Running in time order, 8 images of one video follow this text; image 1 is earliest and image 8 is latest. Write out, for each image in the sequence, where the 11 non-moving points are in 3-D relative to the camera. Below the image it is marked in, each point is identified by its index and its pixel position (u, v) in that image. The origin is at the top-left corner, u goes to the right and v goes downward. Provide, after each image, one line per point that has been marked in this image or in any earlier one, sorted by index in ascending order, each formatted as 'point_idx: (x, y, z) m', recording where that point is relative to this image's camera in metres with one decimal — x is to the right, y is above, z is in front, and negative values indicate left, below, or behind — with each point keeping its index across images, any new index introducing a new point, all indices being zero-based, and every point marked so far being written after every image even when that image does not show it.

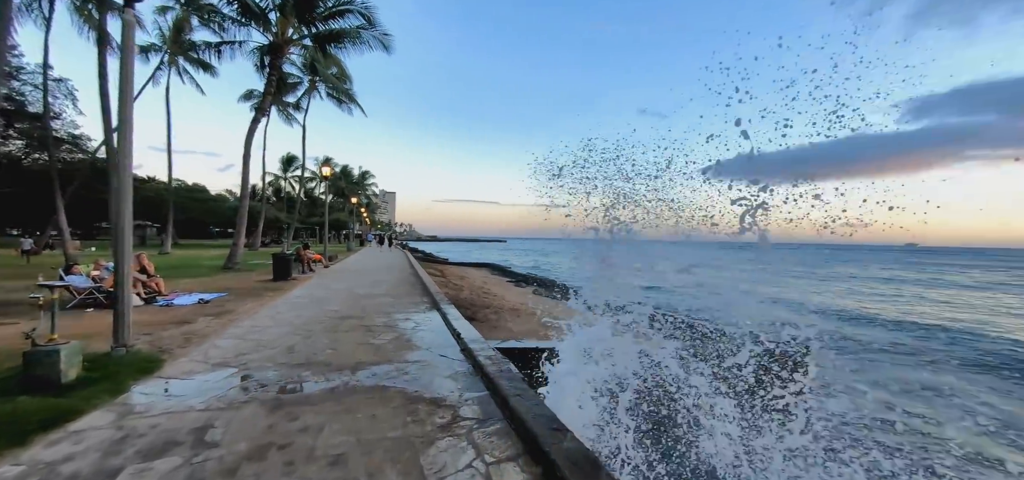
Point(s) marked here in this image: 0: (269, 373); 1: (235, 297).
0: (-2.7, -1.5, +4.2) m
1: (-6.4, -1.3, +8.5) m
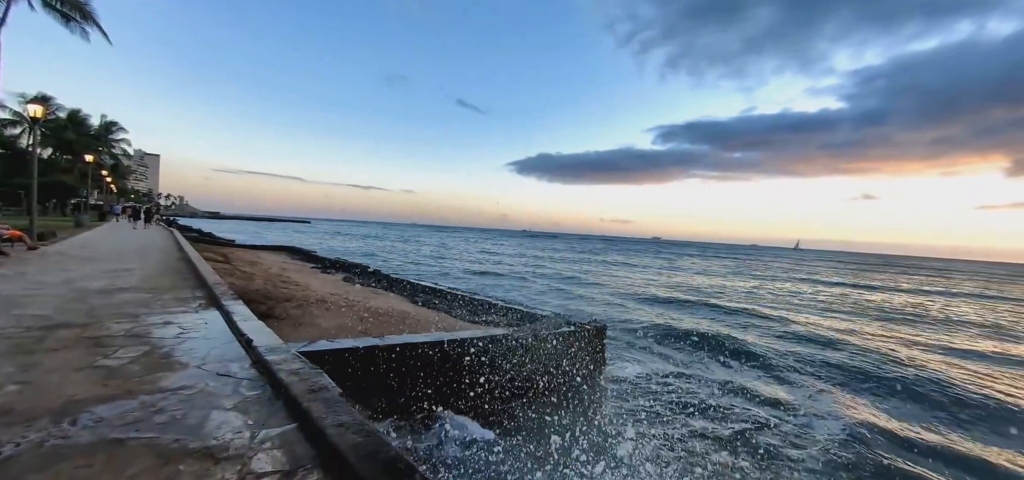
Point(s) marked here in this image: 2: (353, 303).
0: (-4.2, -1.3, +2.3) m
1: (-9.4, -0.8, +4.6) m
2: (-3.7, -1.6, +9.2) m
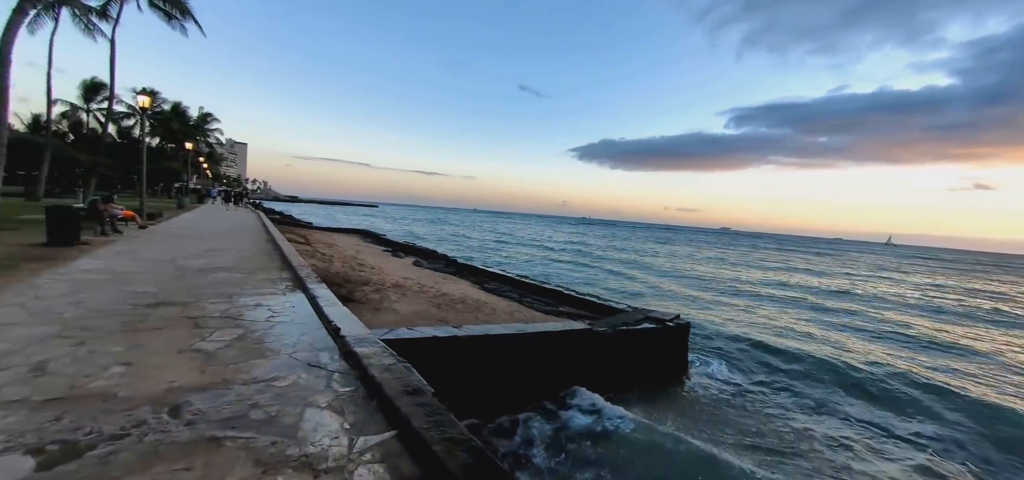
0: (-3.3, -1.1, +2.3) m
1: (-8.1, -0.5, +5.3) m
2: (-1.9, -1.3, +9.1) m
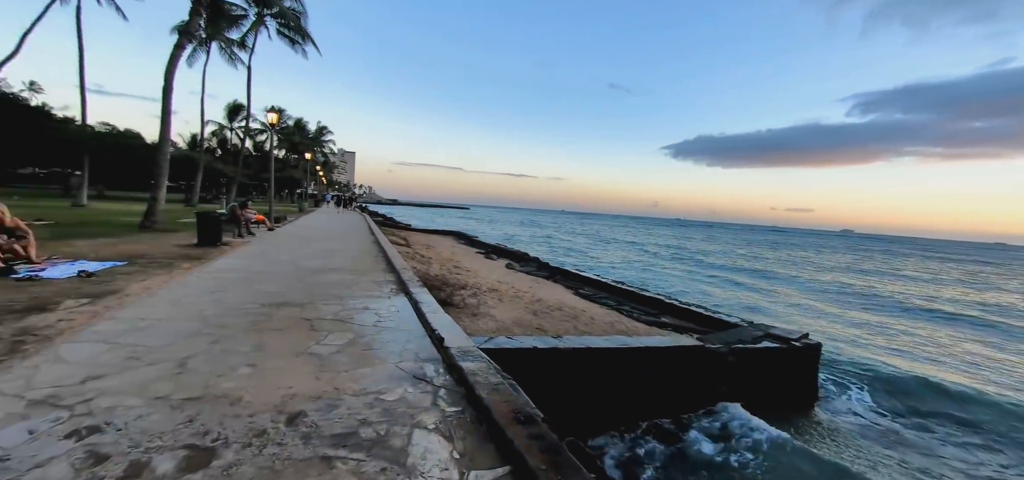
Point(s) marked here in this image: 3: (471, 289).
0: (-2.5, -1.2, +2.4) m
1: (-6.5, -0.4, +6.3) m
2: (+0.3, -1.3, +8.7) m
3: (-0.8, -1.1, +8.2) m
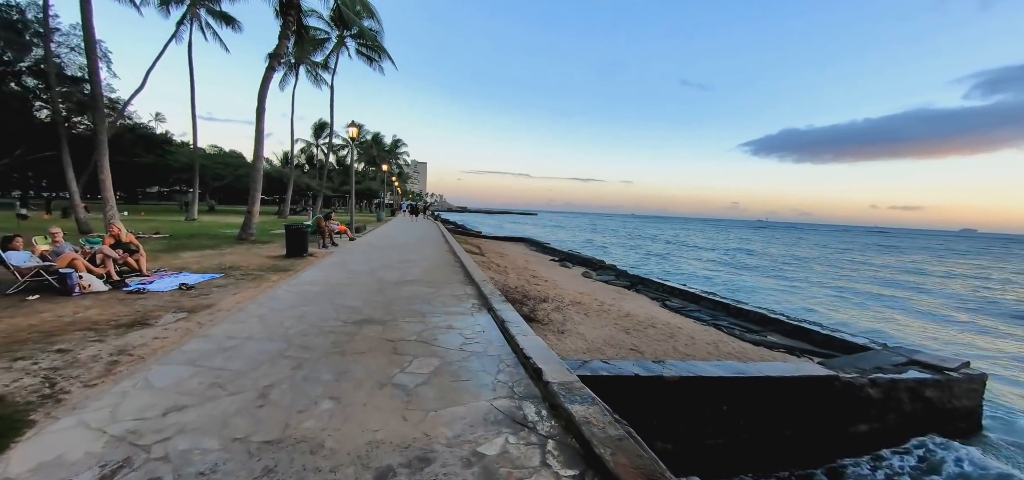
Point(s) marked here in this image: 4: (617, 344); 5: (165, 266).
0: (-1.7, -1.3, +2.1) m
1: (-5.1, -0.7, +6.6) m
2: (+2.1, -1.5, +7.9) m
3: (+0.9, -1.3, +7.5) m
4: (+1.7, -1.7, +6.0) m
5: (-7.0, -0.5, +7.4) m
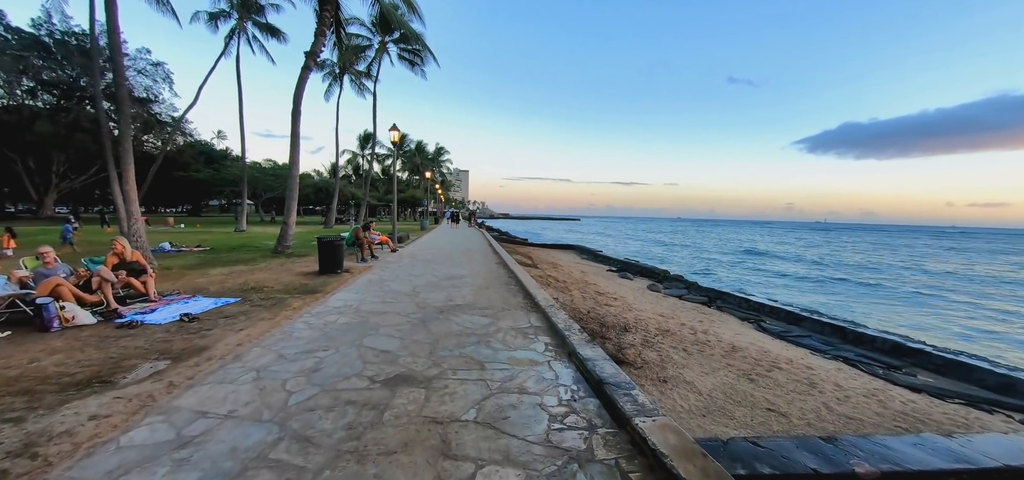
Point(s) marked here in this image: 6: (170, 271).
0: (-1.1, -1.4, +0.7) m
1: (-4.0, -0.9, +5.6) m
2: (+3.2, -1.7, +6.0) m
3: (+2.0, -1.5, +5.9) m
4: (+2.7, -1.8, +4.3) m
5: (-5.8, -0.8, +6.6) m
6: (-7.5, -0.7, +8.1) m
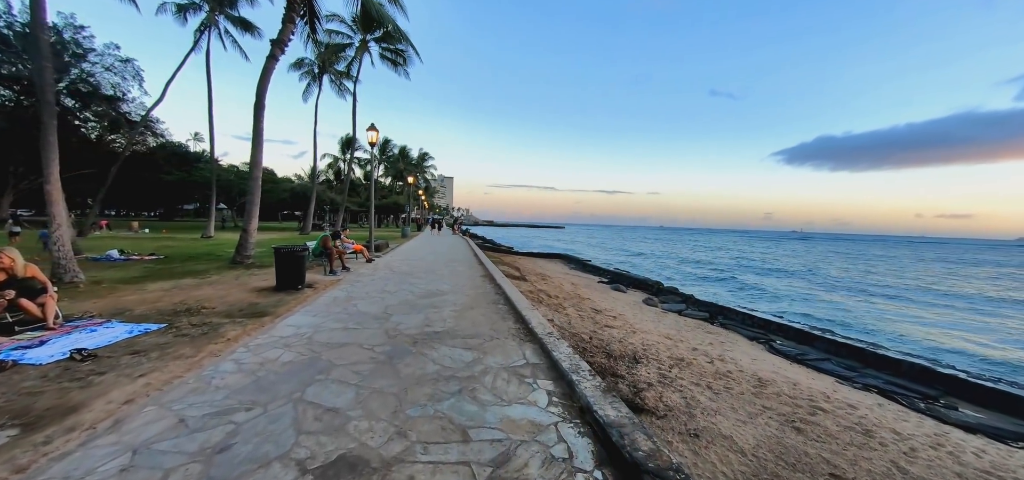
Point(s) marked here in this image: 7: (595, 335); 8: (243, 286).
0: (-1.1, -1.5, -0.4) m
1: (-4.1, -1.1, +4.4) m
2: (+3.1, -1.9, +5.2) m
3: (+1.9, -1.7, +4.9) m
4: (+2.6, -2.0, +3.4) m
5: (-5.9, -1.0, +5.4) m
6: (-7.6, -0.8, +6.8) m
7: (+1.3, -1.5, +5.7) m
8: (-5.0, -0.9, +7.0) m
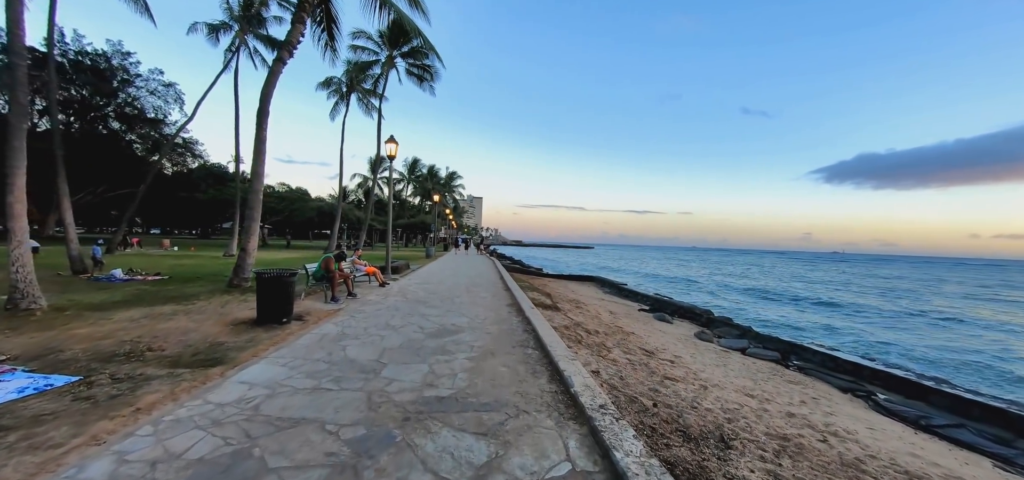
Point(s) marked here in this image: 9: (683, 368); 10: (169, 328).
0: (-1.1, -1.5, -1.7) m
1: (-3.8, -1.3, +3.3) m
2: (+3.4, -2.2, +3.4) m
3: (+2.2, -1.9, +3.3) m
4: (+2.8, -2.2, +1.7) m
5: (-5.6, -1.2, +4.3) m
6: (-7.2, -1.2, +5.9) m
7: (+1.6, -1.8, +4.2) m
8: (-4.5, -1.2, +5.8) m
9: (+2.8, -2.1, +6.2) m
10: (-4.9, -1.2, +5.3) m
